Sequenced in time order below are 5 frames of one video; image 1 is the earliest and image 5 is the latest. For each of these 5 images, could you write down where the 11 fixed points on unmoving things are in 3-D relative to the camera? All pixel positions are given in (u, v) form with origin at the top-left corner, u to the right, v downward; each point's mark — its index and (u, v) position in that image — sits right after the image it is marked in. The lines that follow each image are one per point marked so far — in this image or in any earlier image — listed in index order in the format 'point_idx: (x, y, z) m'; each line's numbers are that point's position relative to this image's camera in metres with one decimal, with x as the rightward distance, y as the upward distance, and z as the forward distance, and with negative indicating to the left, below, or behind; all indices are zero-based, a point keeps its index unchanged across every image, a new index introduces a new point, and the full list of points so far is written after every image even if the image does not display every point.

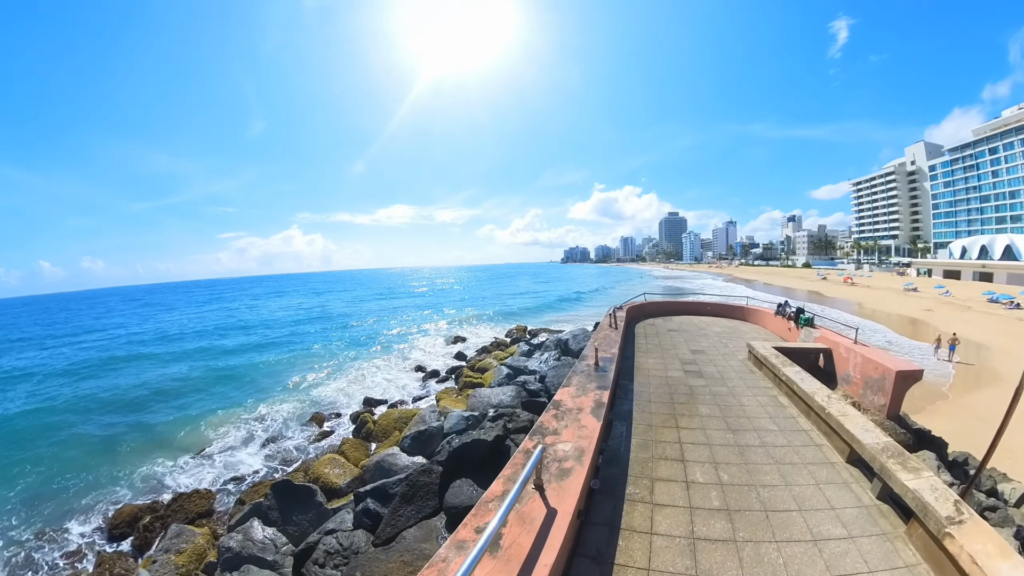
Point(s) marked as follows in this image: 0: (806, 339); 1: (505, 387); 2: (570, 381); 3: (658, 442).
0: (+4.3, -0.7, +8.1) m
1: (-0.2, -1.8, +10.2) m
2: (+0.5, -0.8, +4.5) m
3: (+1.1, -1.2, +4.3) m
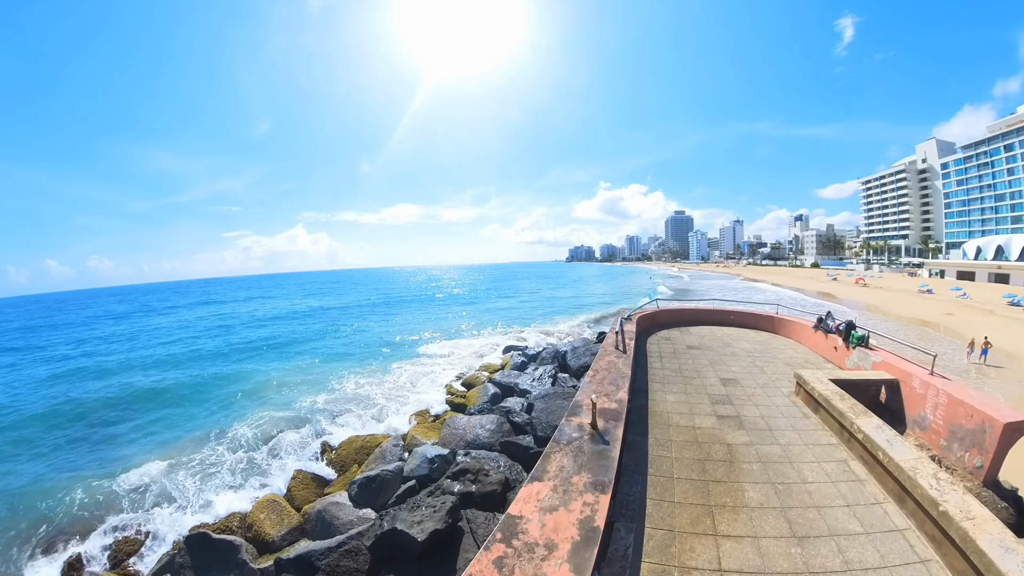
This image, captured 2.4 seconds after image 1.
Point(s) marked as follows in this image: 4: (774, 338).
0: (+4.0, -0.9, +6.4) m
1: (-0.4, -1.9, +8.6) m
2: (+0.2, -0.9, +2.9) m
3: (+0.8, -1.3, +2.6) m
4: (+4.0, -0.8, +8.6) m
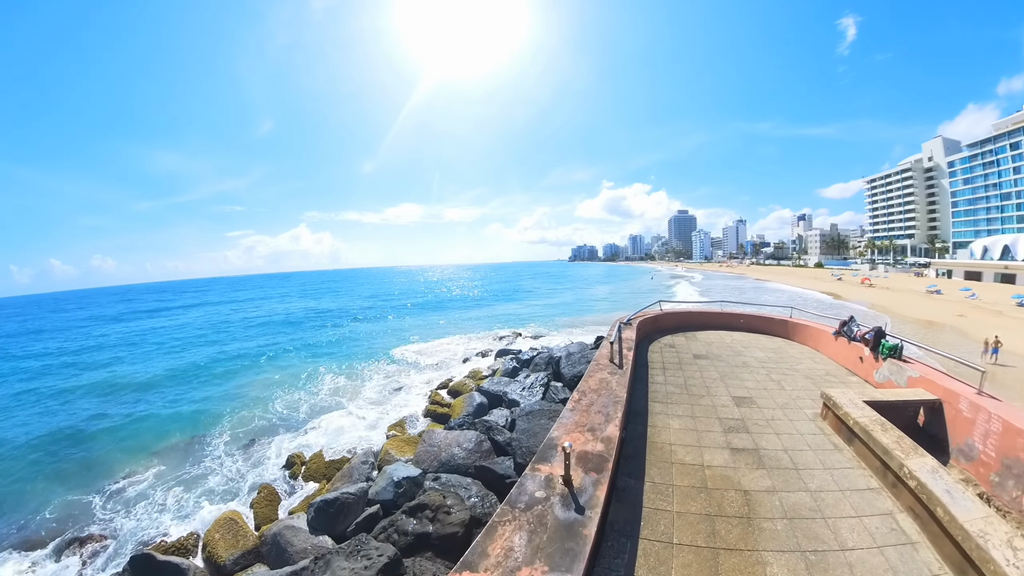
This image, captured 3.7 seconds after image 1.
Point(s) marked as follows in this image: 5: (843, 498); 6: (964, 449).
0: (+3.8, -0.9, +5.5) m
1: (-0.6, -2.0, +7.8) m
2: (-0.1, -0.9, +2.0) m
3: (+0.6, -1.4, +1.8) m
4: (+3.8, -0.8, +7.7) m
5: (+2.0, -1.2, +3.3) m
6: (+3.7, -1.3, +4.5) m
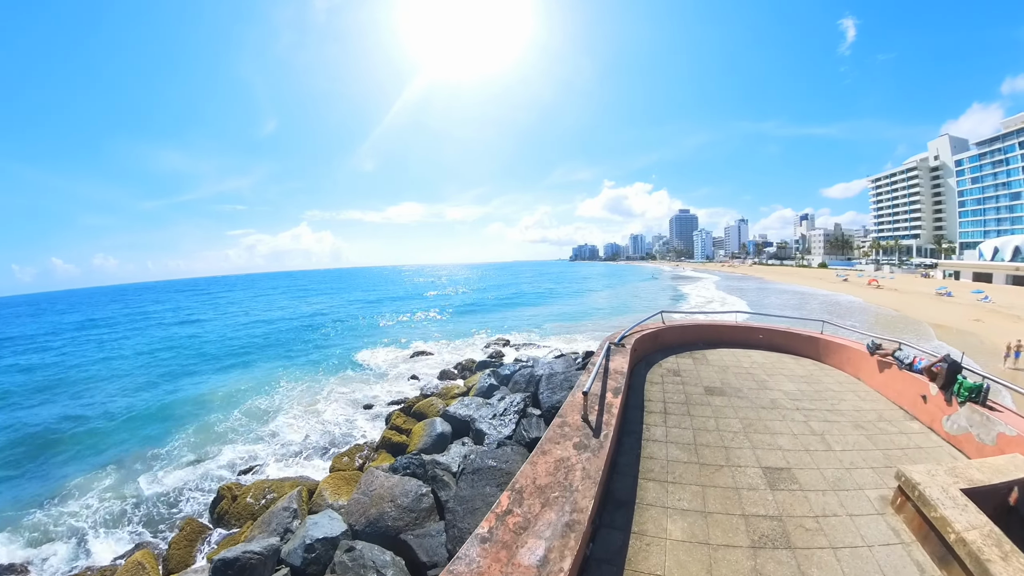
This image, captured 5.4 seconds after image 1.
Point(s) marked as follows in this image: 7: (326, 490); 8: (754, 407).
0: (+3.3, -1.0, +4.0) m
1: (-1.1, -2.1, +6.3) m
2: (-0.5, -1.1, +0.5) m
3: (+0.1, -1.5, +0.3) m
4: (+3.4, -0.9, +6.2) m
5: (+1.5, -1.4, +1.8) m
6: (+3.2, -1.4, +2.9) m
7: (-2.2, -2.5, +6.8) m
8: (+2.1, -1.0, +4.8) m
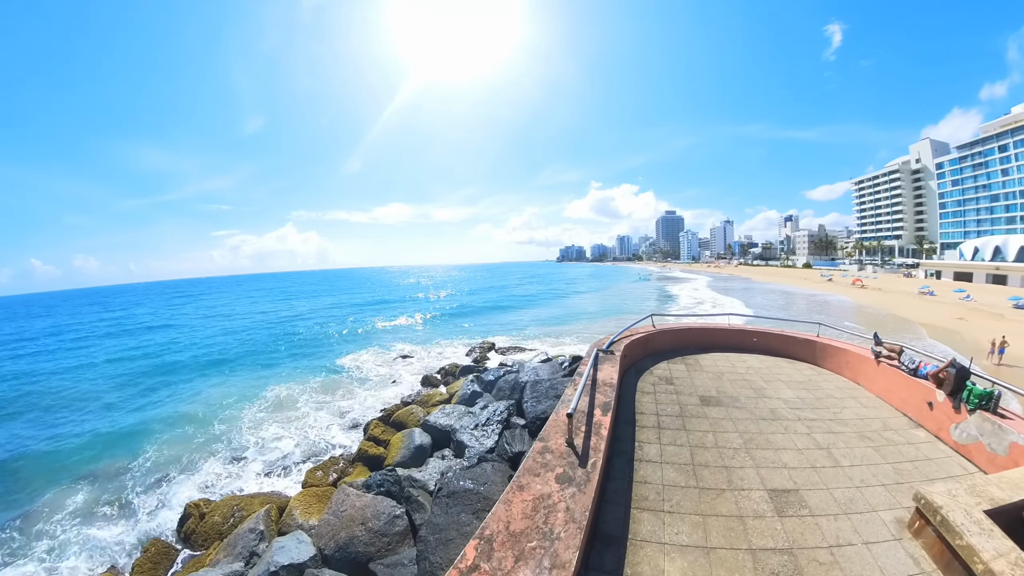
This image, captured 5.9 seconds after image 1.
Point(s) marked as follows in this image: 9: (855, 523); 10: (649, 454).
0: (+3.2, -1.1, +3.7) m
1: (-1.3, -2.1, +5.8) m
2: (-0.6, -1.1, +0.1) m
3: (+0.1, -1.5, -0.2) m
4: (+3.2, -1.0, +5.8) m
5: (+1.4, -1.4, +1.4) m
6: (+3.1, -1.5, +2.6) m
7: (-2.4, -2.6, +6.3) m
8: (+1.9, -1.1, +4.5) m
9: (+1.7, -1.2, +2.8) m
10: (+0.9, -1.1, +3.7) m
